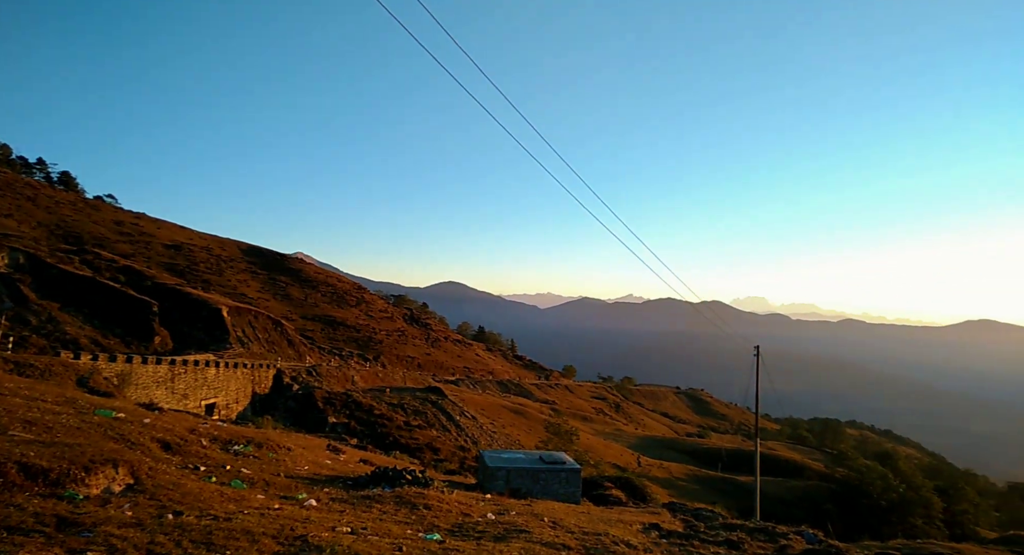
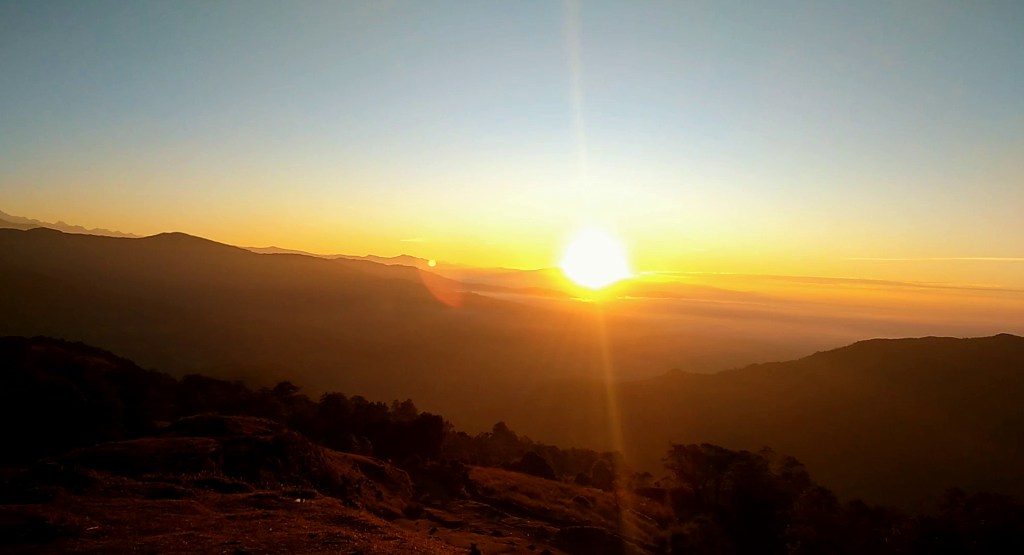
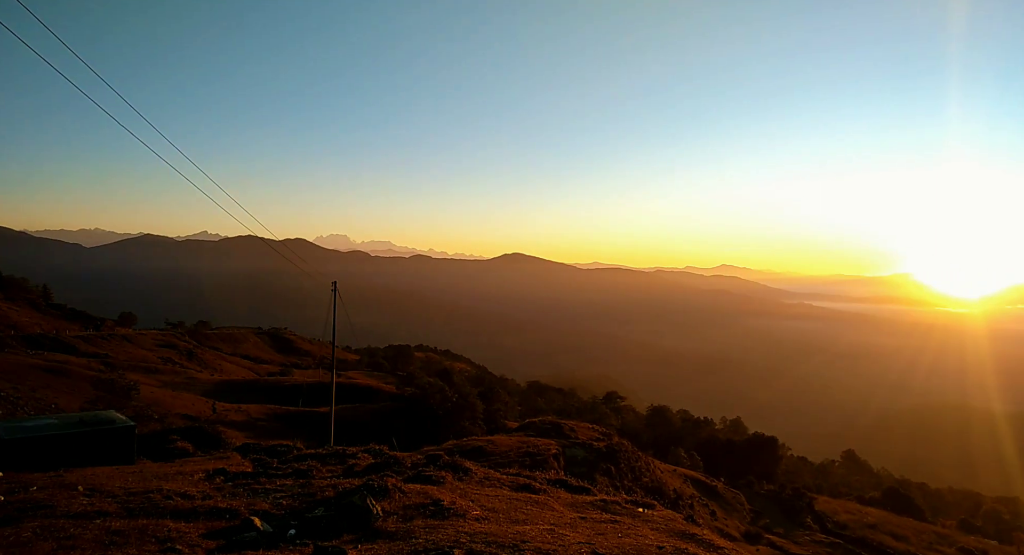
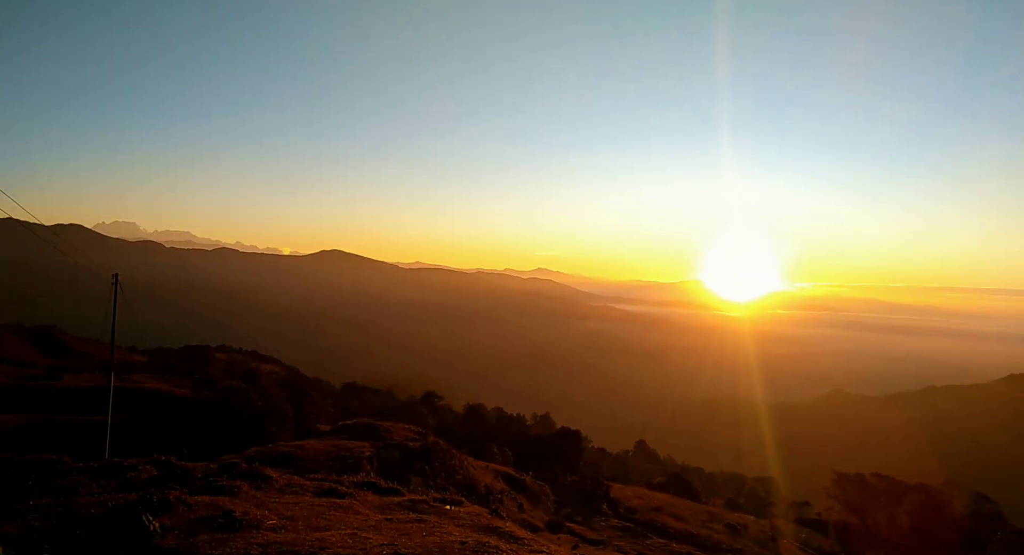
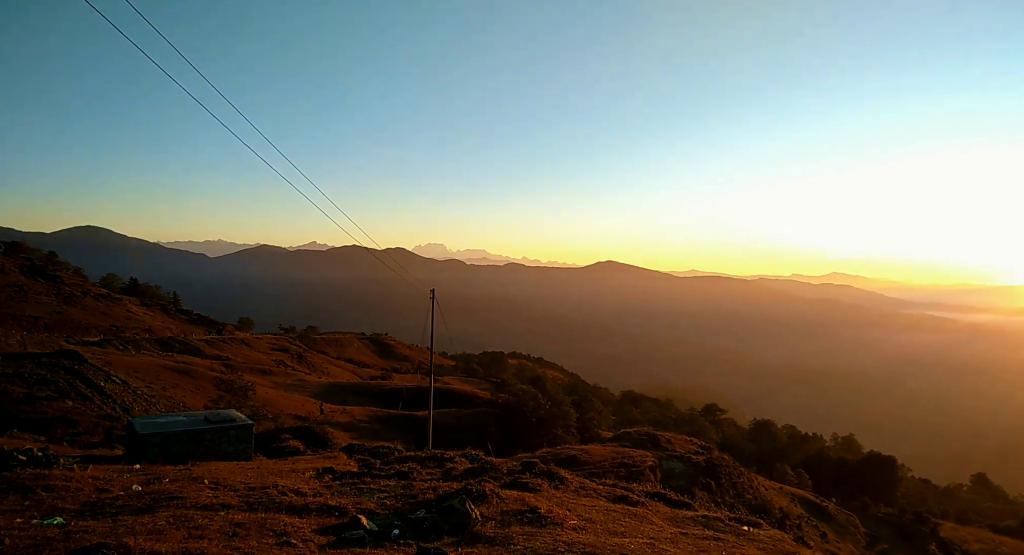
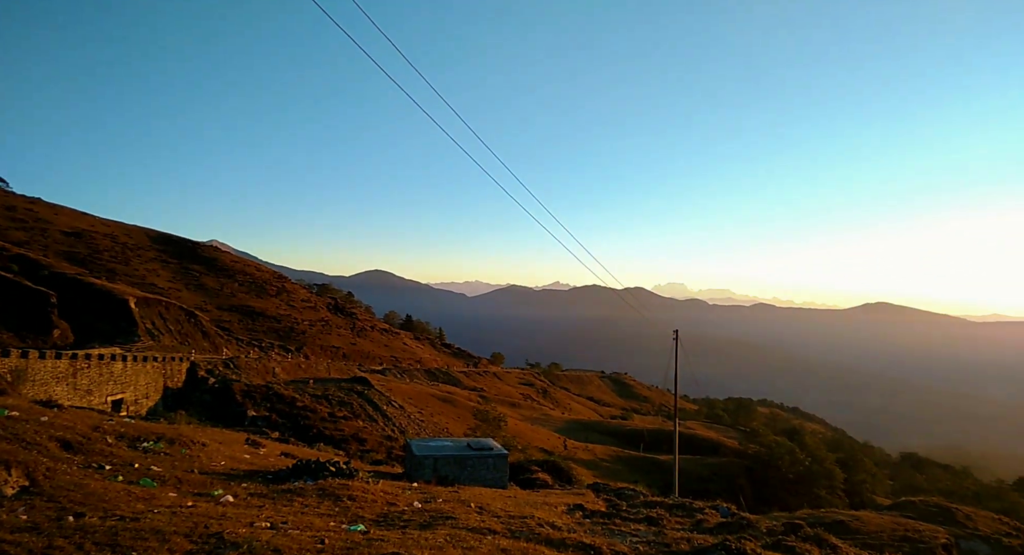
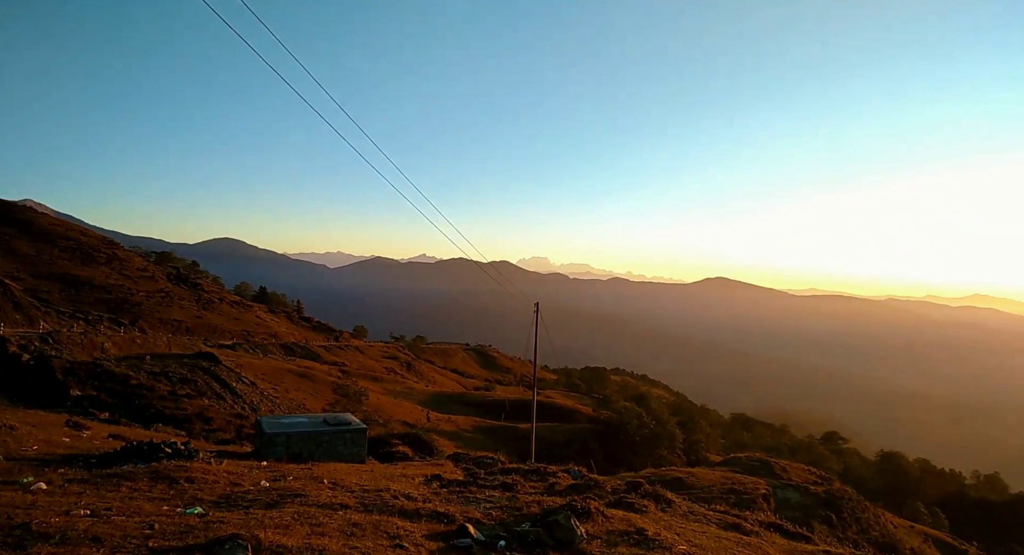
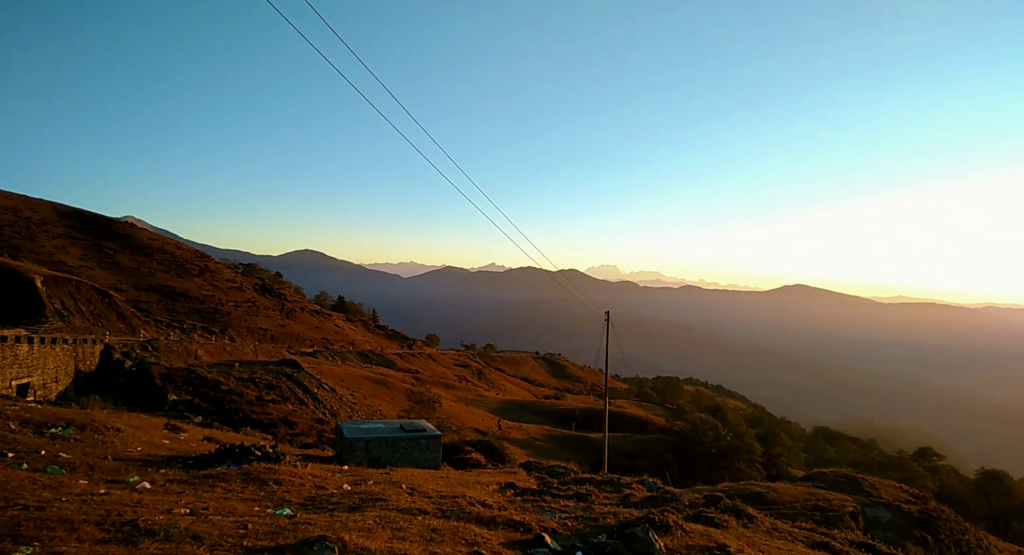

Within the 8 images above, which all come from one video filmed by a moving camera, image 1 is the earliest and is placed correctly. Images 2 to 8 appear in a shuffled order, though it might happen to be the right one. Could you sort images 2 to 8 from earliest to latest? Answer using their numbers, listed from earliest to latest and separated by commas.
6, 8, 7, 5, 3, 4, 2
